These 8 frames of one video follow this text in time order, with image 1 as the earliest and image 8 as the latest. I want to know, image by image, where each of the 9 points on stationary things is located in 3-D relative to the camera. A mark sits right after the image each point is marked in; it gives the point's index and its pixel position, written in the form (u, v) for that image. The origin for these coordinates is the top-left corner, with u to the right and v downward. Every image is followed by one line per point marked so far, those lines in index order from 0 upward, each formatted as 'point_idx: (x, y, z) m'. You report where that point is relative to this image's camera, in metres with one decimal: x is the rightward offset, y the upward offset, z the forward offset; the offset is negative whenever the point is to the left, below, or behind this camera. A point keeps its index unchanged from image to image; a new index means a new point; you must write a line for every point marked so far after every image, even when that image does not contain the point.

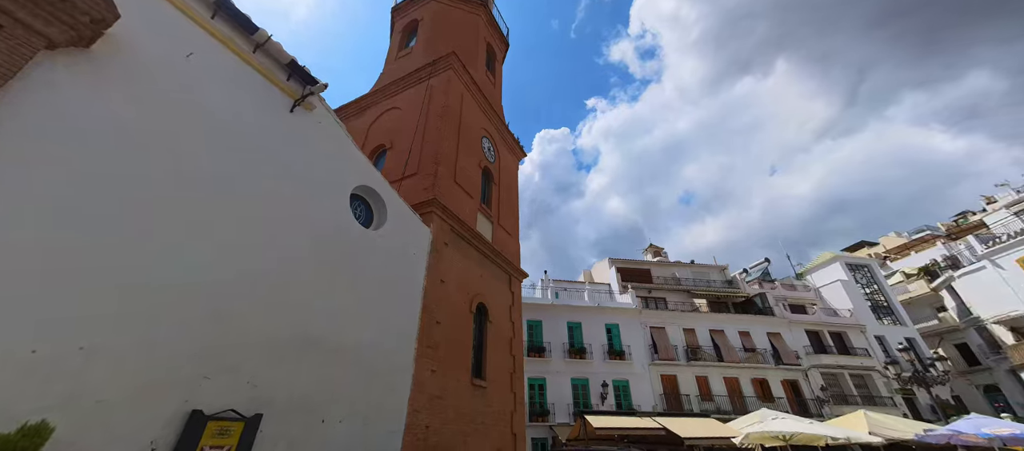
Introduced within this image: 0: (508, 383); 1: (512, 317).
0: (-0.1, -4.2, +10.2) m
1: (0.0, -2.7, +11.1) m
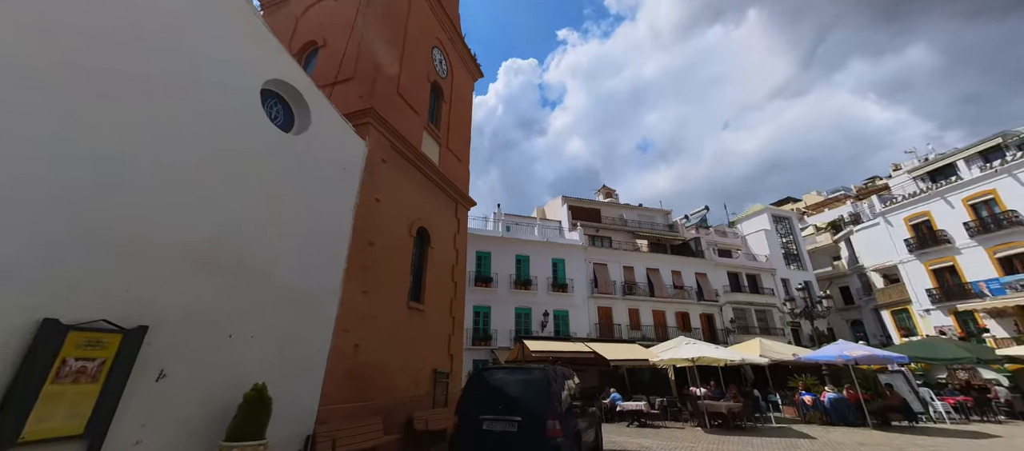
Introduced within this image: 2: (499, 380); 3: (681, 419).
0: (-1.7, -2.2, +10.3) m
1: (-1.6, -0.6, +11.0) m
2: (-0.2, -2.4, +5.9) m
3: (+6.5, -7.5, +14.7) m
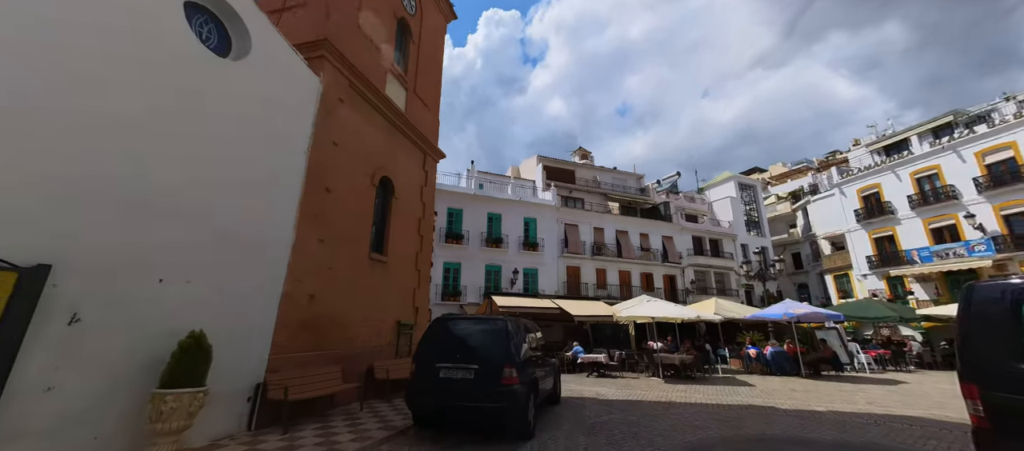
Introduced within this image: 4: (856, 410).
0: (-2.6, -1.0, +10.2) m
1: (-2.5, +0.8, +10.6) m
2: (-0.9, -1.6, +5.9) m
3: (+5.1, -6.0, +15.7) m
4: (+7.3, -3.9, +8.1) m
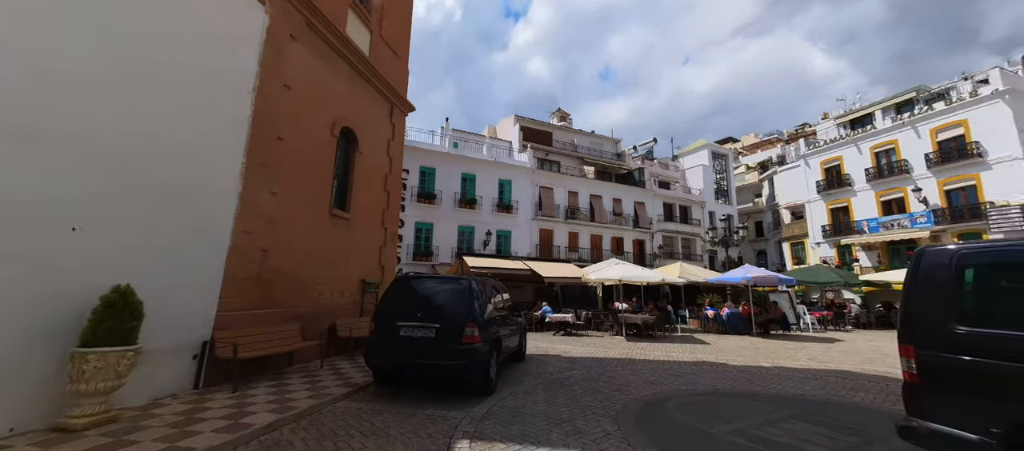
0: (-3.4, +0.2, +9.8) m
1: (-3.2, +1.9, +10.1) m
2: (-1.4, -0.9, +5.7) m
3: (+3.8, -4.4, +16.3) m
4: (+6.5, -3.2, +8.7) m
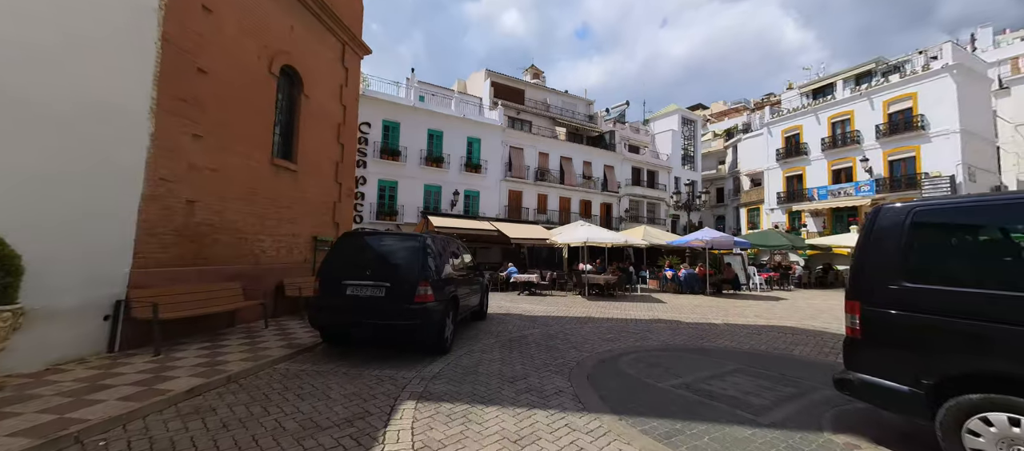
0: (-4.3, +1.3, +9.1) m
1: (-4.1, +3.0, +9.3) m
2: (-2.0, -0.3, +5.4) m
3: (+2.3, -2.8, +16.6) m
4: (+5.6, -2.3, +9.2) m
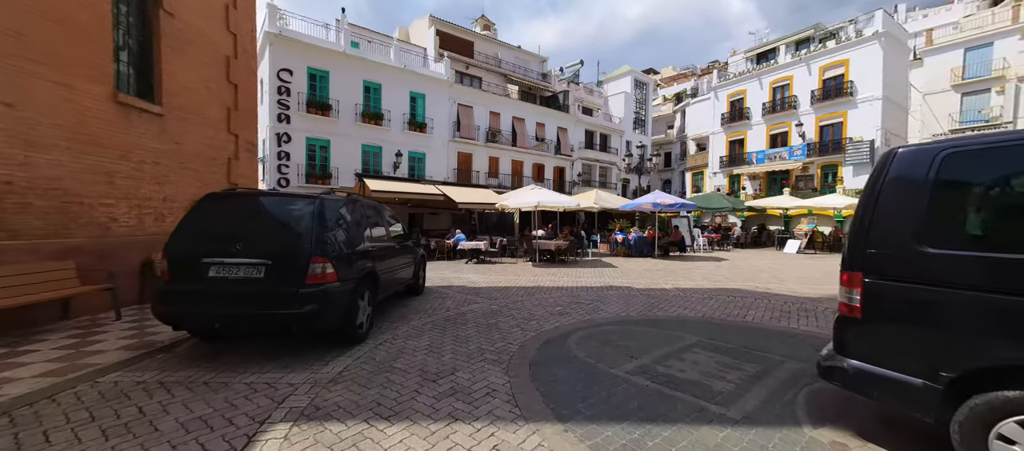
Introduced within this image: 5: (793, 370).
0: (-5.5, +2.0, +7.4) m
1: (-5.4, +3.8, +7.3) m
2: (-2.8, +0.2, +4.0) m
3: (+0.1, -1.2, +15.8) m
4: (+4.3, -1.4, +8.9) m
5: (+2.9, -1.5, +3.9) m
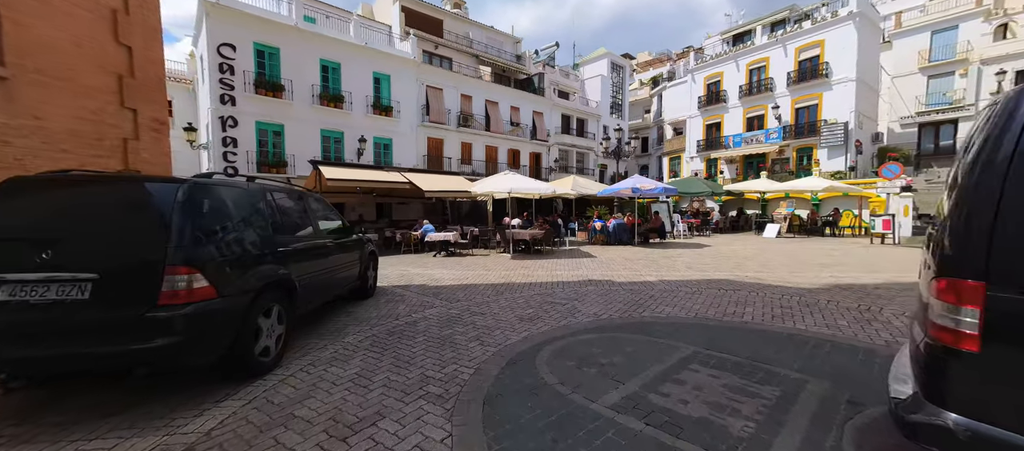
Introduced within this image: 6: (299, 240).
0: (-6.2, +2.1, +5.9) m
1: (-6.1, +3.9, +5.9) m
2: (-3.3, +0.2, +2.8) m
3: (-0.9, -0.8, +14.8) m
4: (+3.6, -1.1, +8.1) m
5: (+2.5, -1.4, +3.1) m
6: (-2.6, -0.2, +4.7) m
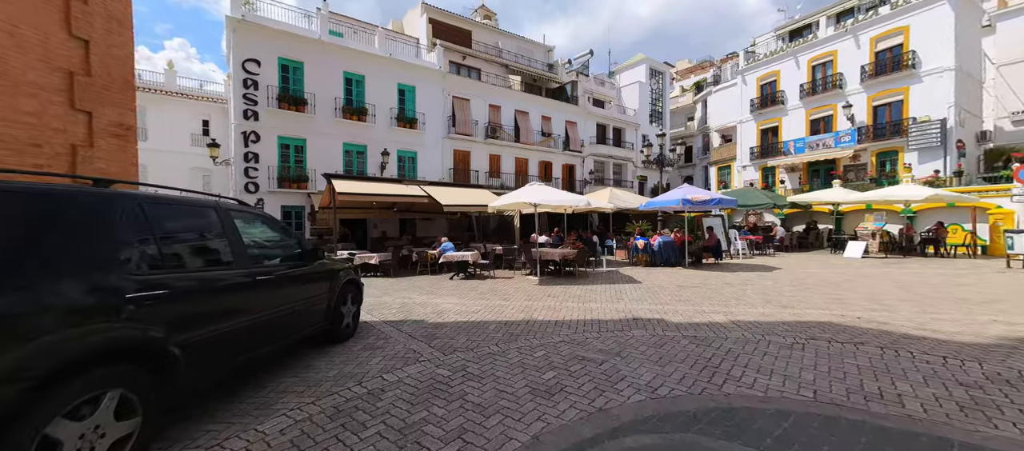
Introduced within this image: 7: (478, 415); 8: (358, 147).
0: (-6.0, +1.8, +4.9) m
1: (-5.9, +3.6, +4.9) m
2: (-3.4, 0.0, +1.4) m
3: (+0.1, -1.4, +13.1) m
4: (+3.9, -1.5, +6.0) m
5: (+2.3, -1.5, +1.1) m
6: (-2.6, -0.4, +3.3) m
7: (-0.3, -1.6, +3.2) m
8: (-7.9, +4.1, +19.6) m
